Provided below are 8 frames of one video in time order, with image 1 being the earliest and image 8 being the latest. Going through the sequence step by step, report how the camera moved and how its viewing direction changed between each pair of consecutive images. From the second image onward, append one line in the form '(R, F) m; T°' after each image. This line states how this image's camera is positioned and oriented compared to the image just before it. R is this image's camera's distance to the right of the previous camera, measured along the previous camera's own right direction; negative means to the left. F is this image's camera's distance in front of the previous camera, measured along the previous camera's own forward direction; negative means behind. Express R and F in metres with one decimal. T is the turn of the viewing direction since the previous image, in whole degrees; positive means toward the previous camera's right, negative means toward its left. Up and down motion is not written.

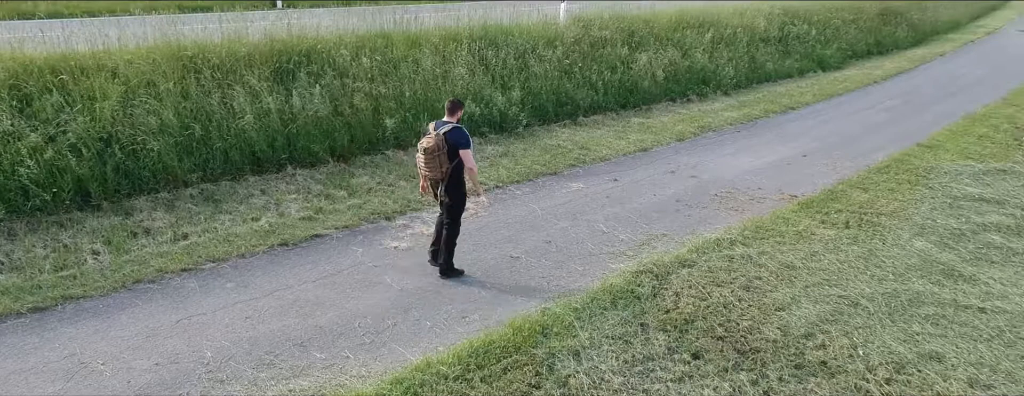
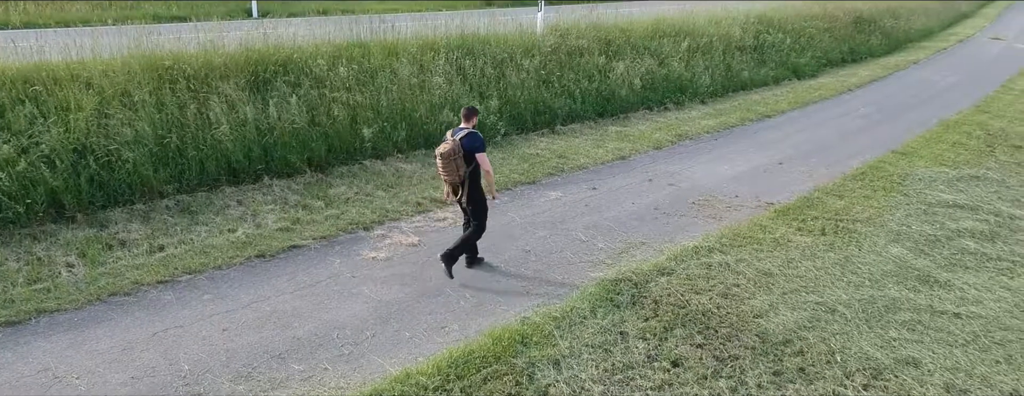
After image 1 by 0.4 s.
(0.0, 0.0) m; +1°
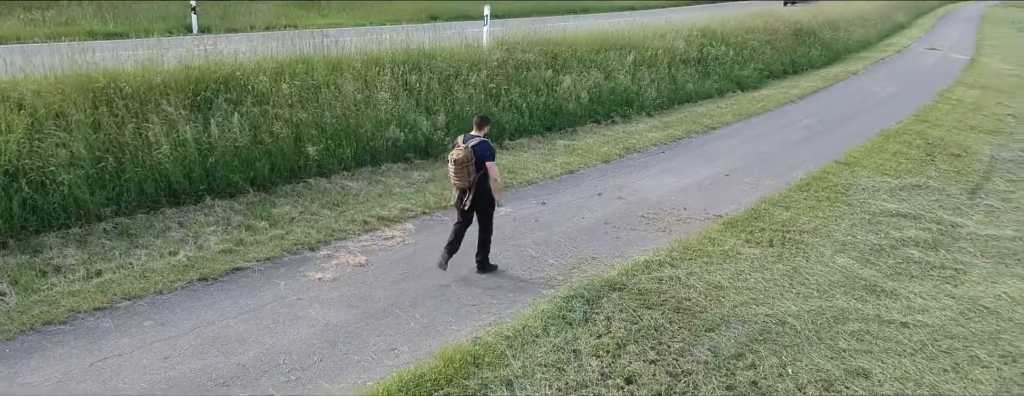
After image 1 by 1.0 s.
(0.0, +0.1) m; +3°
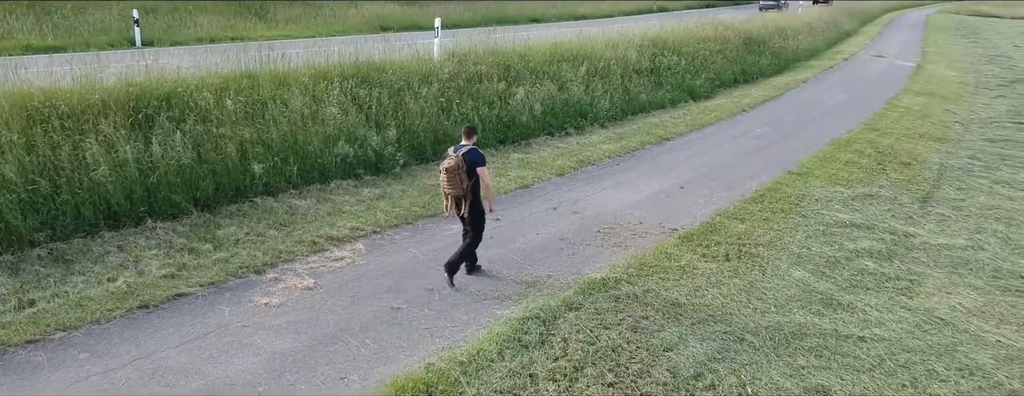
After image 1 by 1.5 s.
(0.0, +0.1) m; +3°
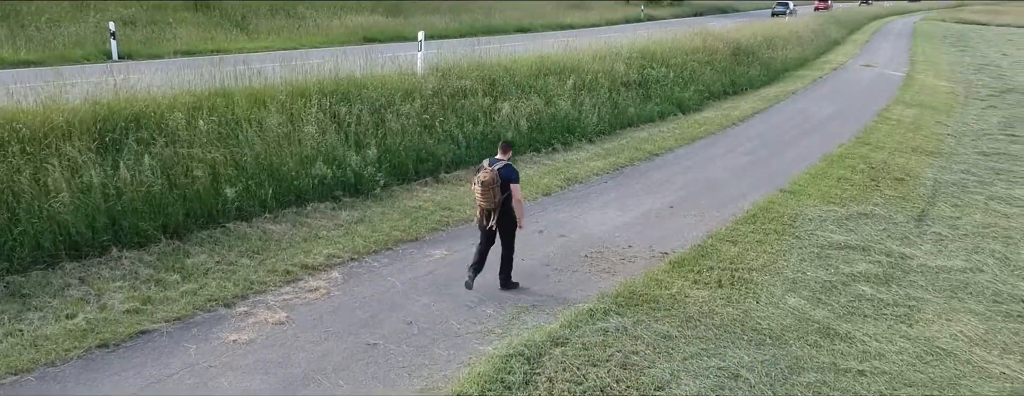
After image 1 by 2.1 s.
(0.0, +0.3) m; +1°
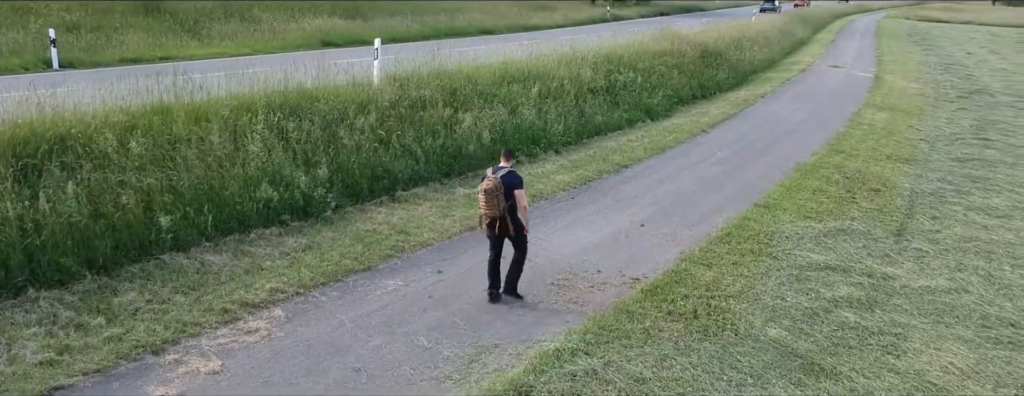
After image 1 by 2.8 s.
(+0.1, +0.5) m; +2°
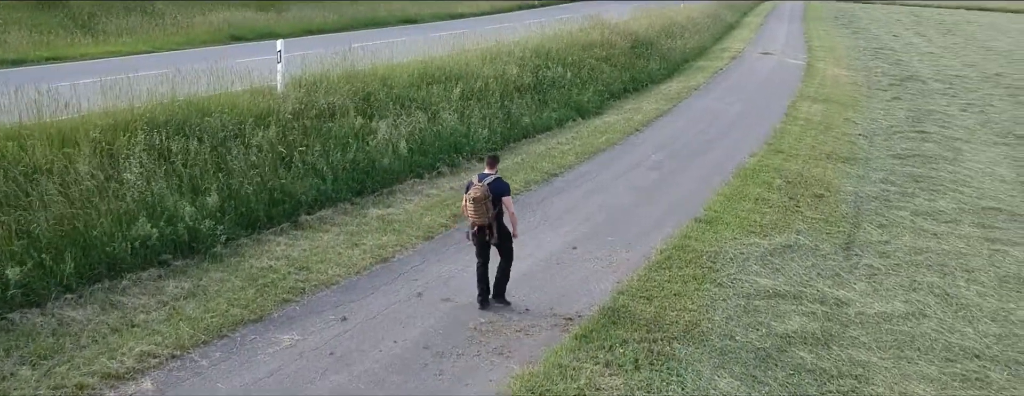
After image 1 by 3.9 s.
(+0.1, +0.9) m; +4°
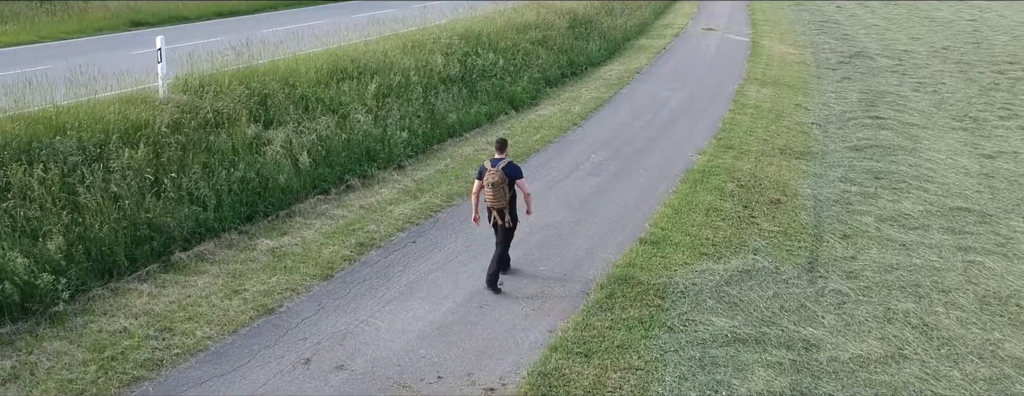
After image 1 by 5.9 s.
(+0.2, +1.2) m; +3°
